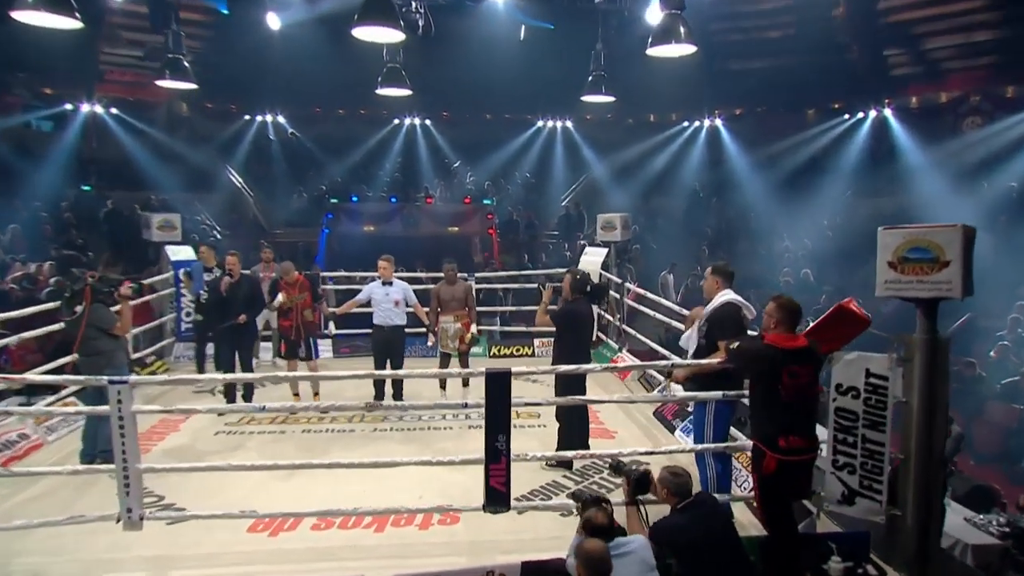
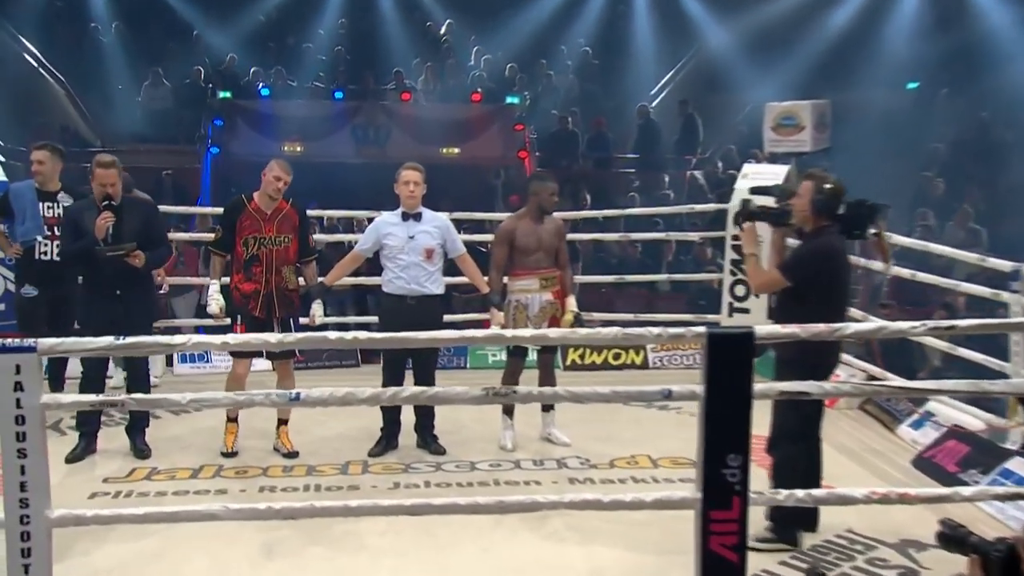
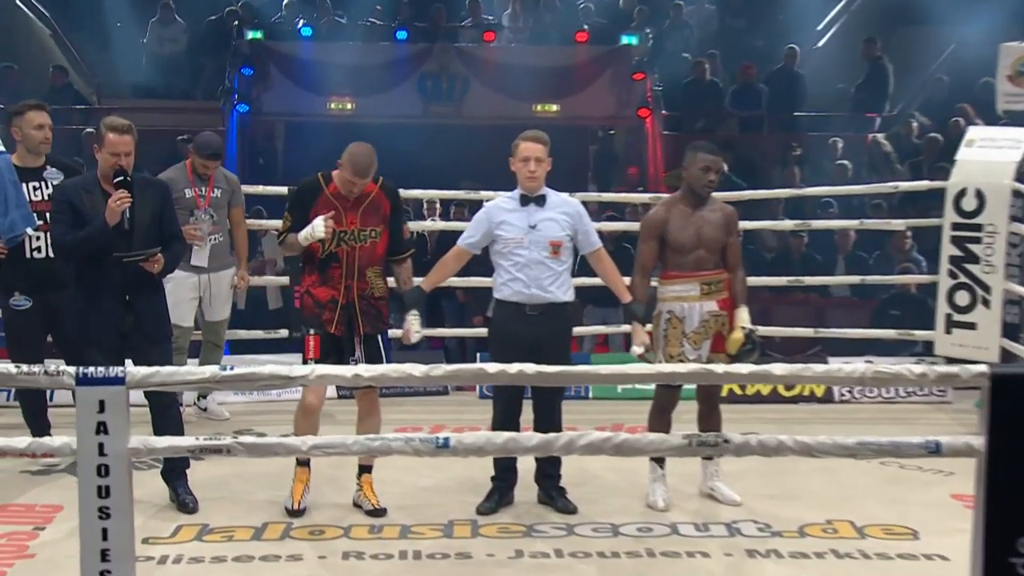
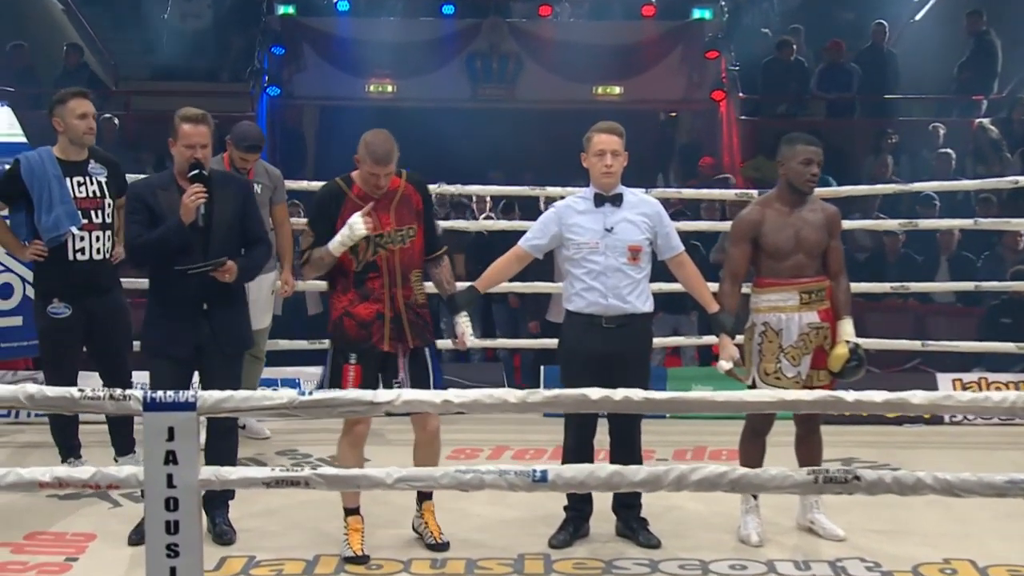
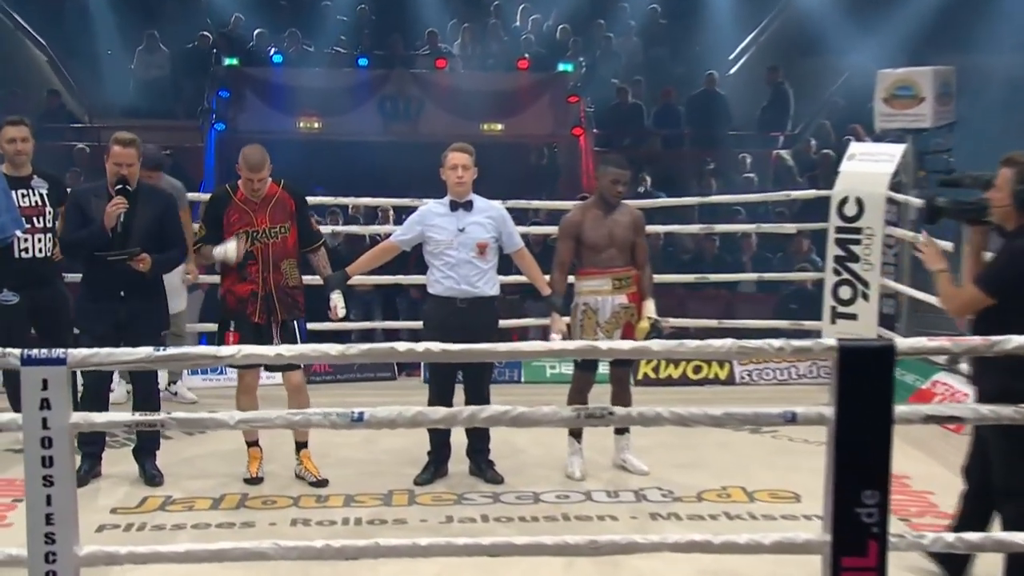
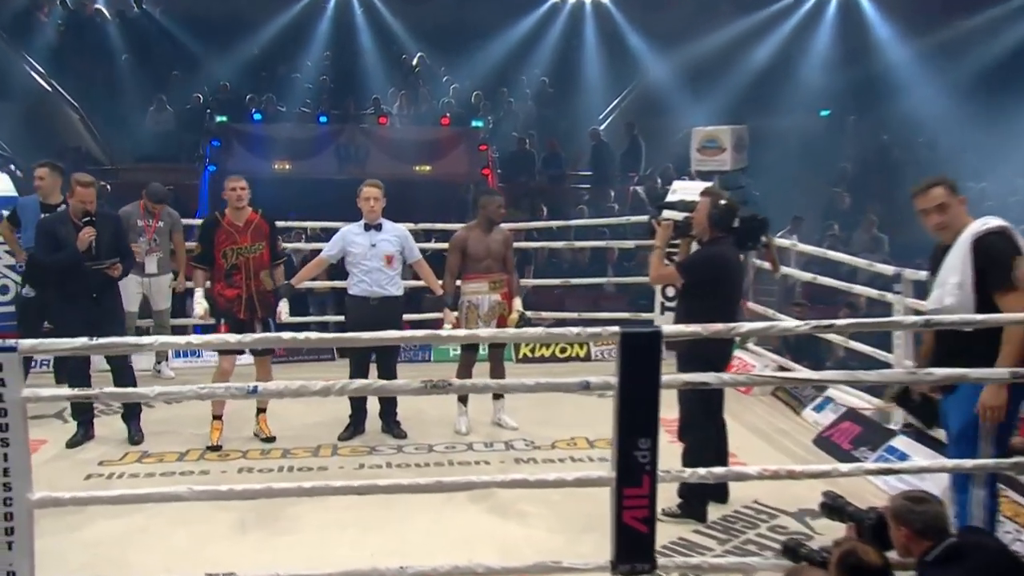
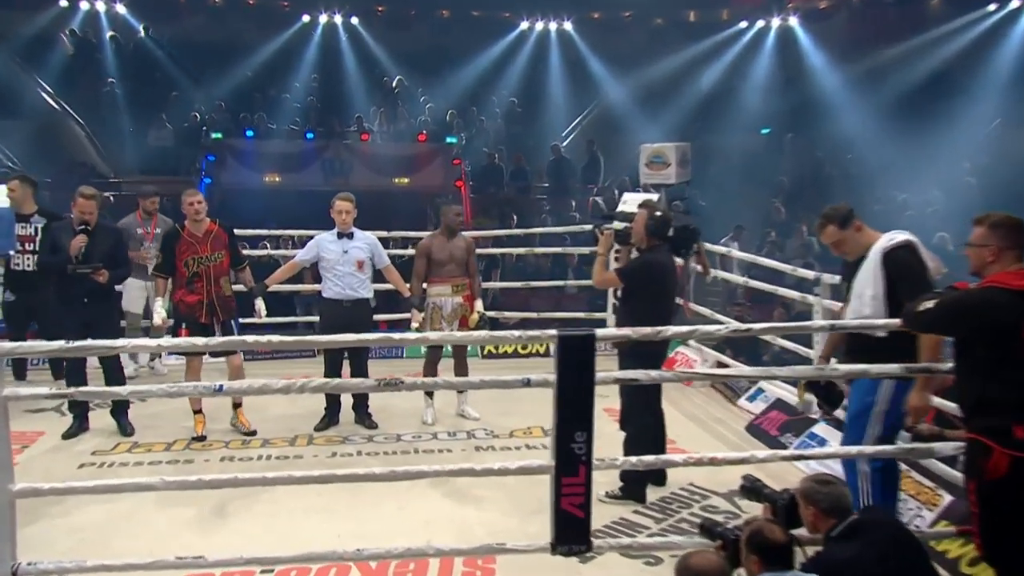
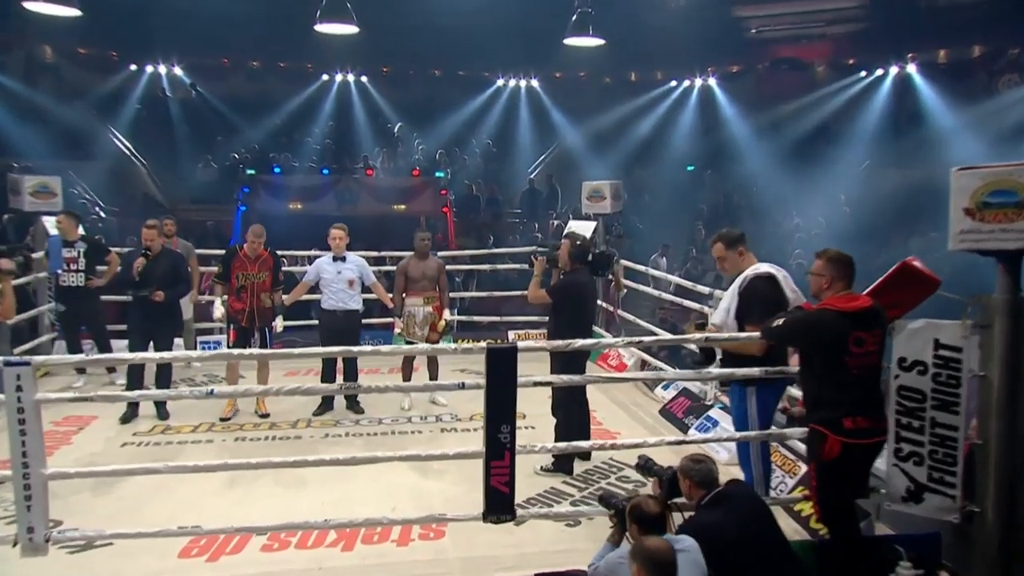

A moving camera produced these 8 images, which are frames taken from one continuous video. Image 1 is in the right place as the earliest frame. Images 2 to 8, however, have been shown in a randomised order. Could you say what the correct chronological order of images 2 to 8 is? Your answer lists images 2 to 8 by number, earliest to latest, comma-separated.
8, 7, 6, 2, 5, 3, 4
